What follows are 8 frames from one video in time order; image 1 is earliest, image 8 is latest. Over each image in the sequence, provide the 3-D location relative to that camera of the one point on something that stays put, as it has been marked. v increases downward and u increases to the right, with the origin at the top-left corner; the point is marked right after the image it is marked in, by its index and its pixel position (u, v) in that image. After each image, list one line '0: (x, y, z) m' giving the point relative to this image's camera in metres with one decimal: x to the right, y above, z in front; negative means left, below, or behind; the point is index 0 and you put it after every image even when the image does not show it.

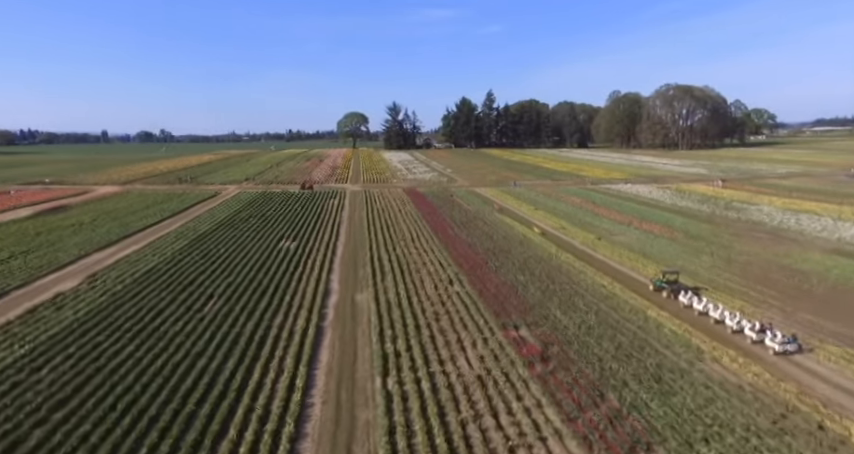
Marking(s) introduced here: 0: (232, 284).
0: (-8.3, -2.4, +19.1) m
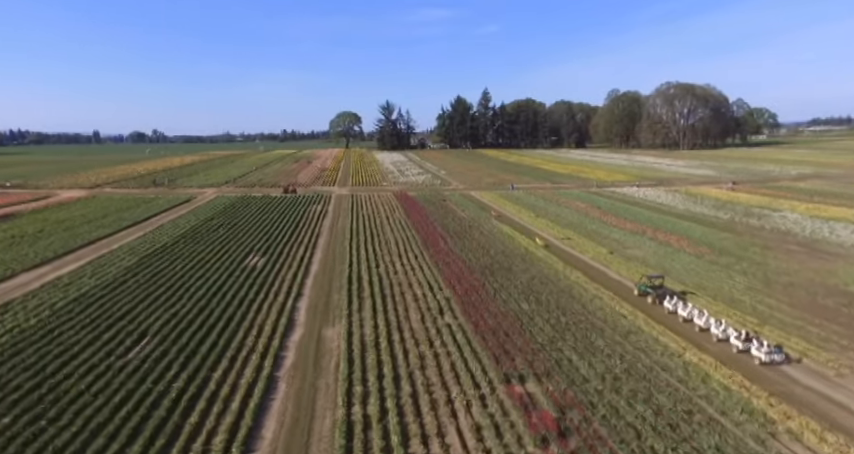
0: (-8.8, -3.1, +15.7) m
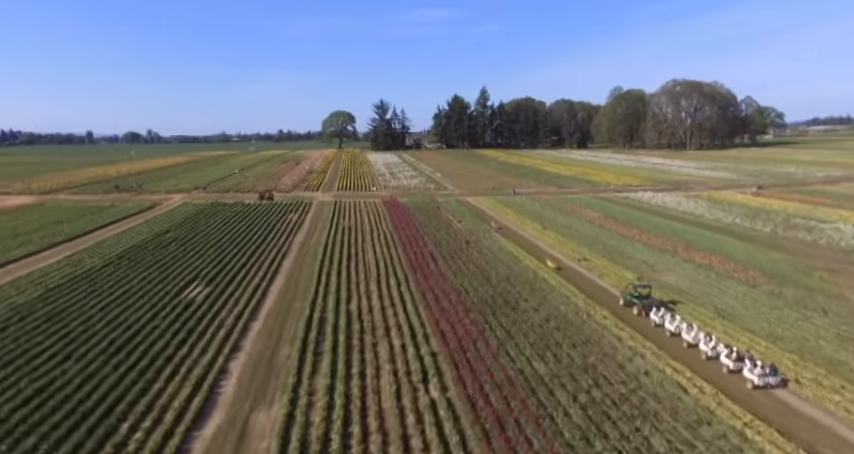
0: (-9.4, -4.0, +11.0) m
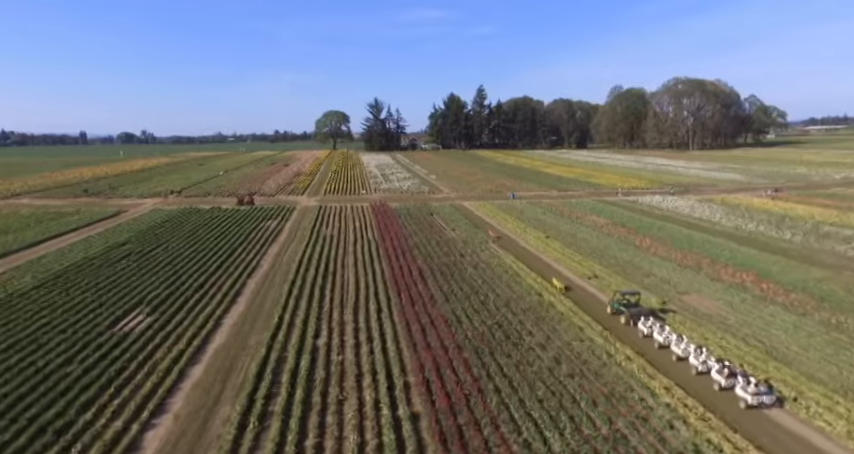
0: (-9.9, -4.6, +7.9) m
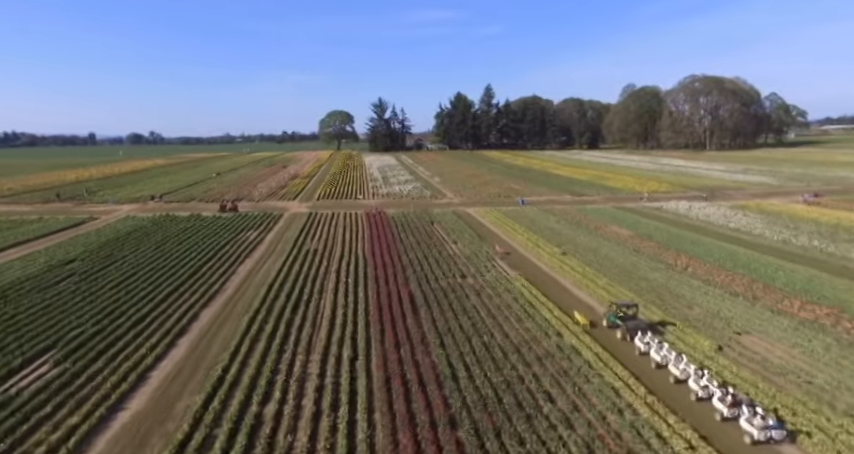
0: (-10.4, -5.3, +4.5) m
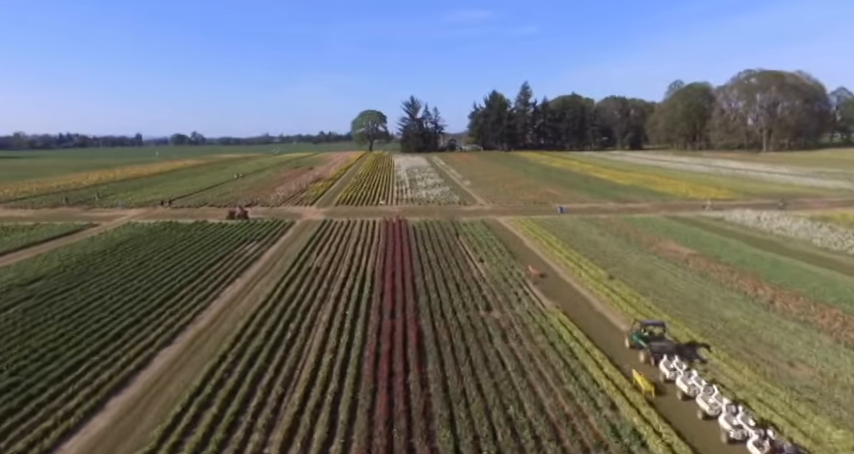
0: (-10.9, -5.8, +1.7) m
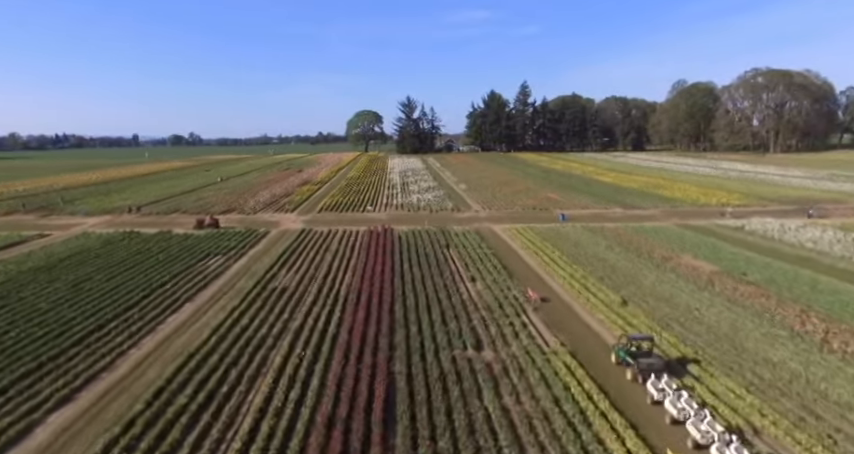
0: (-11.6, -6.4, -1.2) m
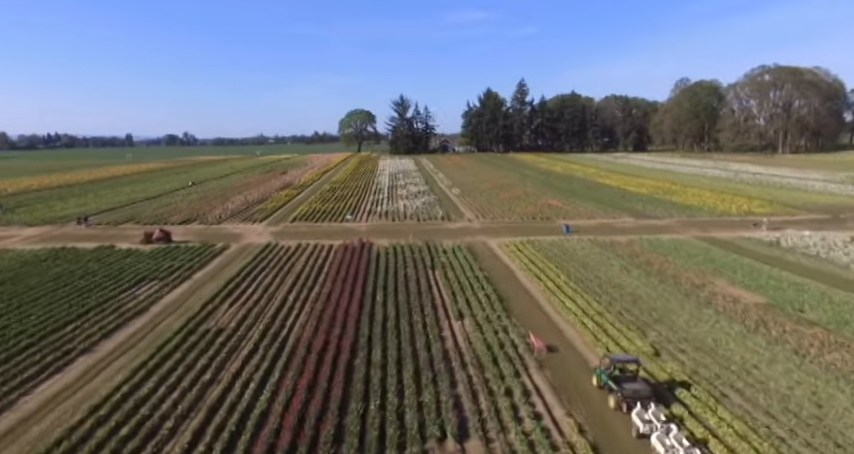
0: (-12.3, -7.2, -5.3) m
